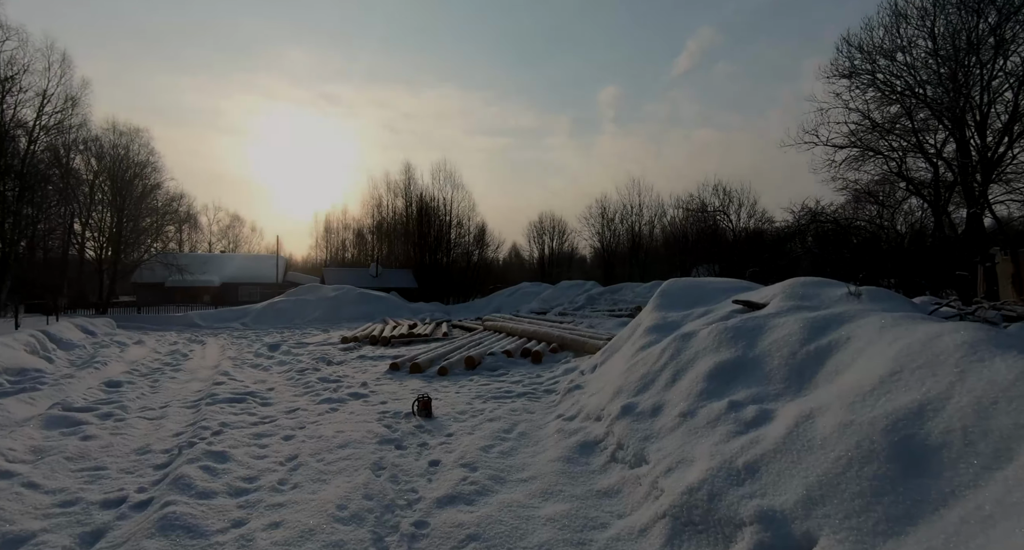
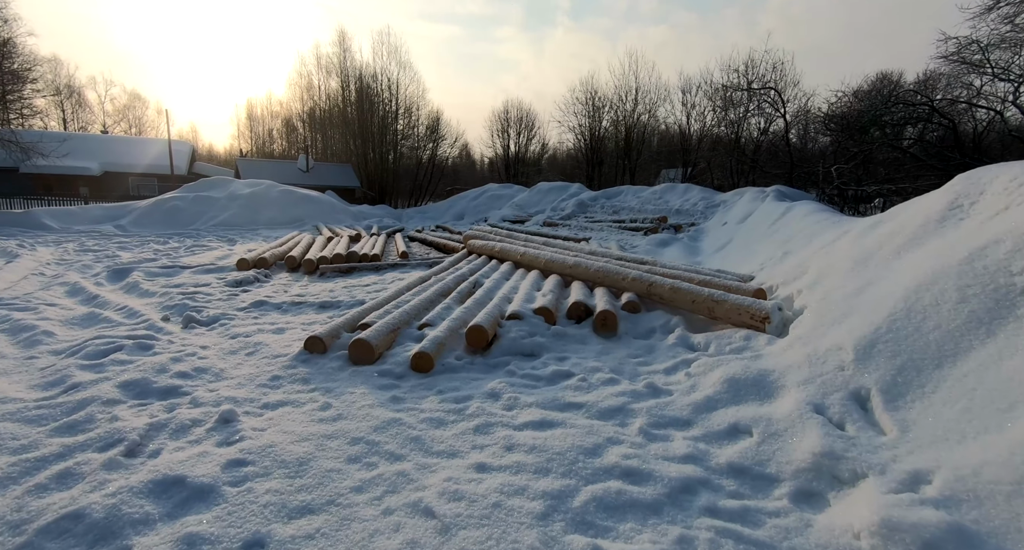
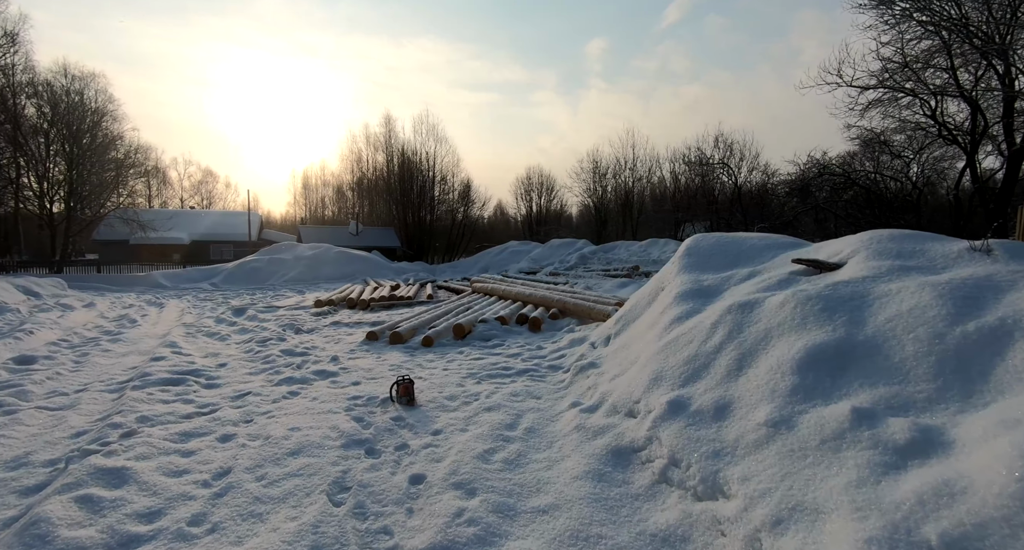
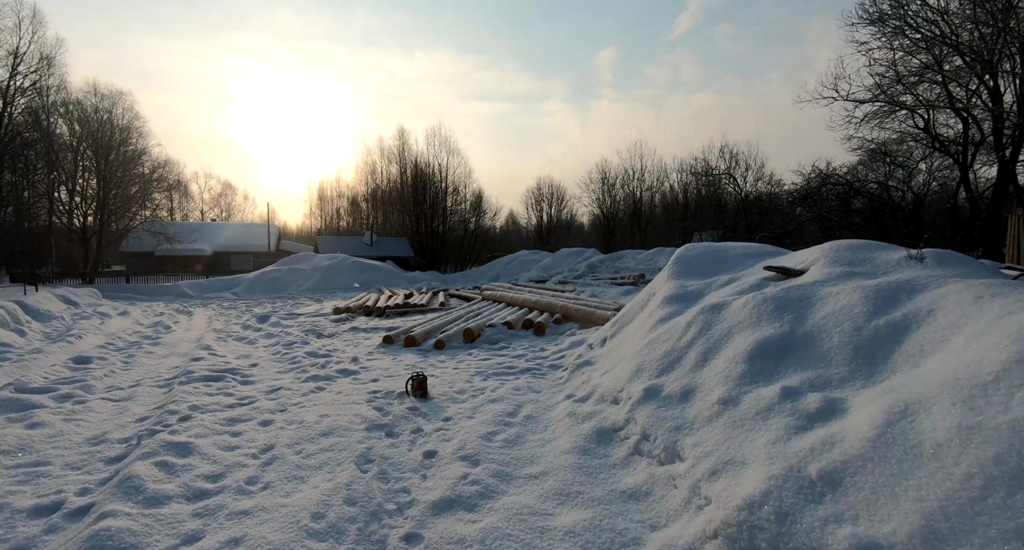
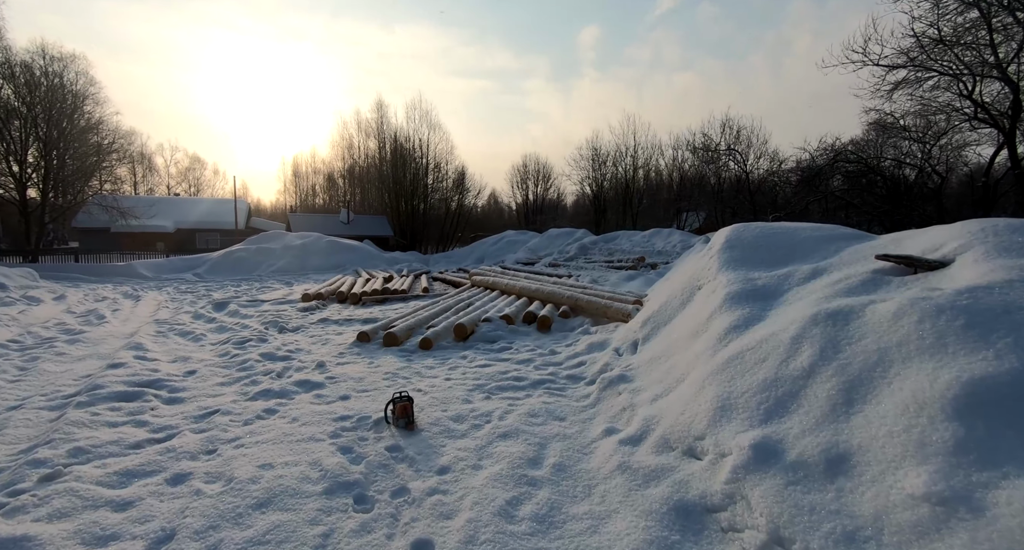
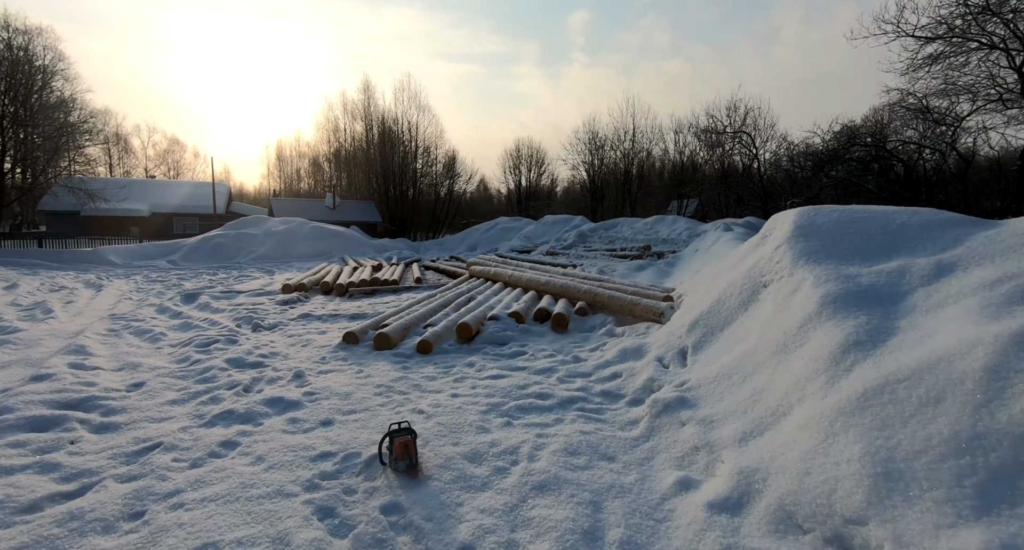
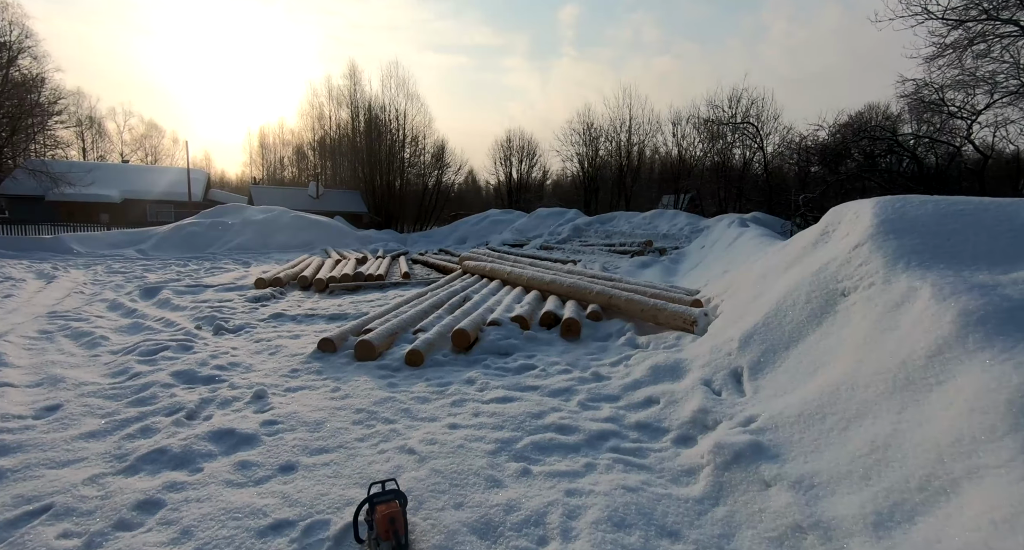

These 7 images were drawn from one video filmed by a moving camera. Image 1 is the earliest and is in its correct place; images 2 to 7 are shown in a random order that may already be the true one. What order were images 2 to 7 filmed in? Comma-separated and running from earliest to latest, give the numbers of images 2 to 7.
4, 3, 5, 6, 7, 2
